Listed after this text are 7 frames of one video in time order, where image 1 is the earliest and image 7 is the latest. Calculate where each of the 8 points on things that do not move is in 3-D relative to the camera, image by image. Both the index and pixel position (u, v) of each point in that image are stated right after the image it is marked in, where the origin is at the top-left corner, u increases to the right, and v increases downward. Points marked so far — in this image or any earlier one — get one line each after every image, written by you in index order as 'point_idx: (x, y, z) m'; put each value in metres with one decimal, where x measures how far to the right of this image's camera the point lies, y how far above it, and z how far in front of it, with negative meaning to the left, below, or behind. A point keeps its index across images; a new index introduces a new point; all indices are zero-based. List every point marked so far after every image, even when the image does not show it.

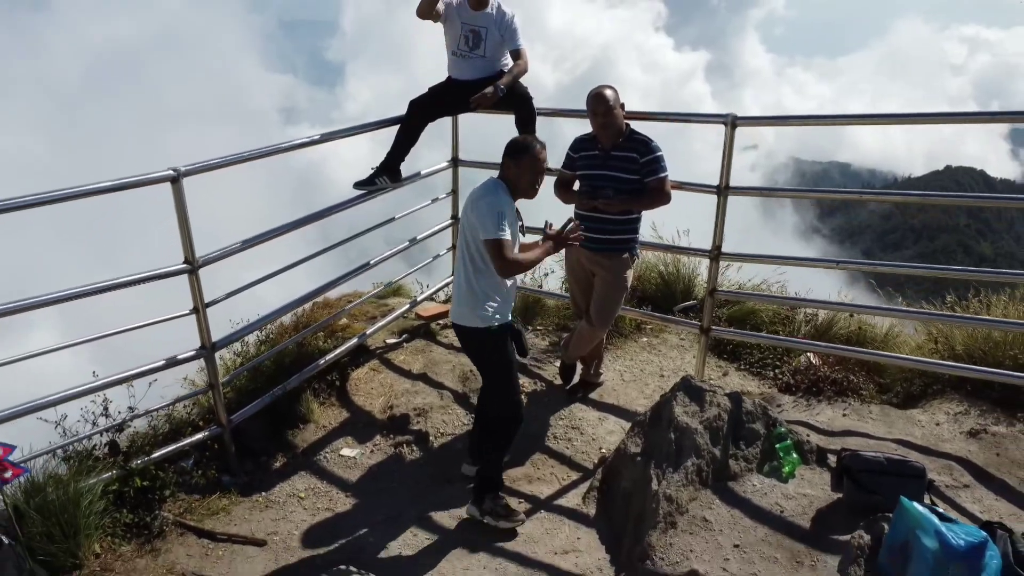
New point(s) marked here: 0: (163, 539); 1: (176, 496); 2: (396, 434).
0: (-2.9, -2.1, +4.9) m
1: (-3.0, -1.8, +5.2) m
2: (-1.2, -1.5, +6.1) m
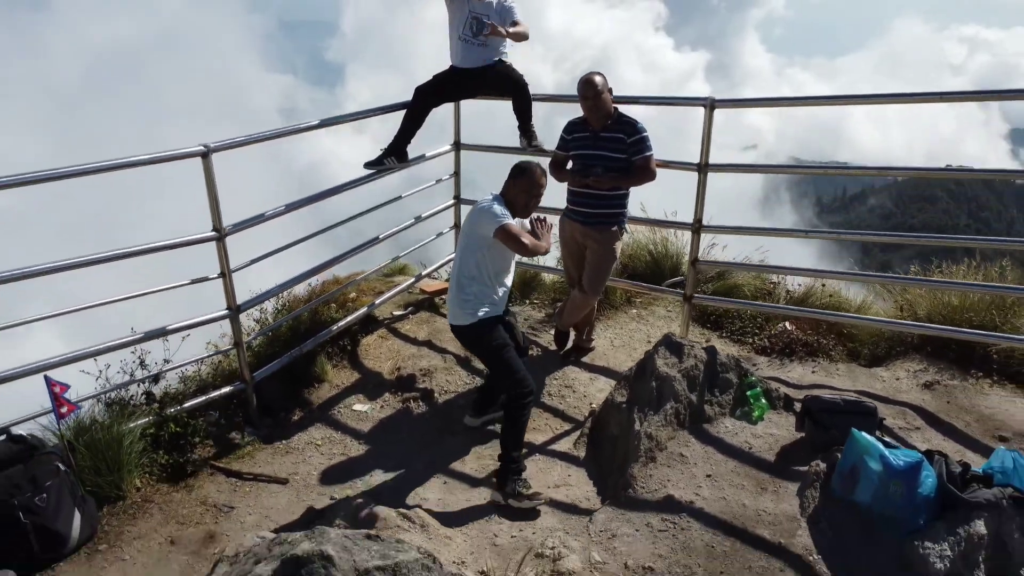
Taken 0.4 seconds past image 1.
0: (-3.0, -1.8, +5.5) m
1: (-3.0, -1.5, +5.7) m
2: (-1.2, -1.2, +6.6) m
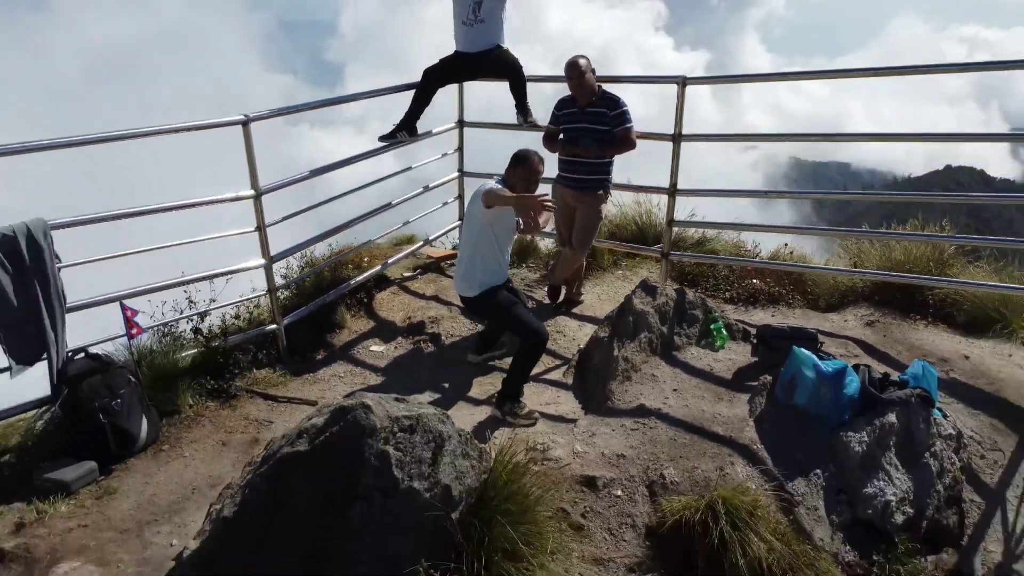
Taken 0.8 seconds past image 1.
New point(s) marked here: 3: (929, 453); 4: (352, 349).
0: (-3.0, -1.2, +6.4) m
1: (-3.0, -0.9, +6.6) m
2: (-1.3, -0.6, +7.5) m
3: (+3.5, -1.4, +5.0) m
4: (-2.0, -0.8, +7.3) m
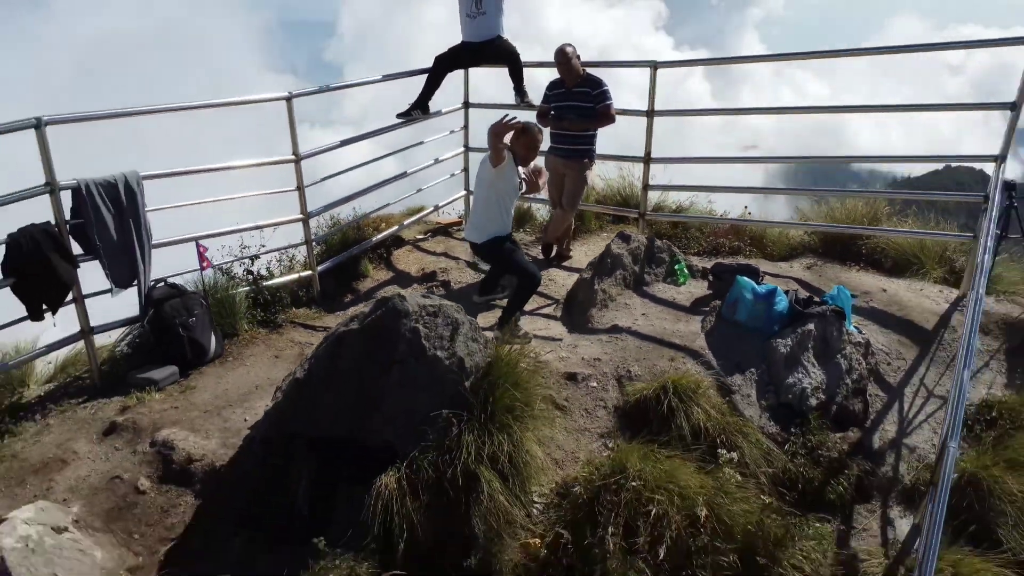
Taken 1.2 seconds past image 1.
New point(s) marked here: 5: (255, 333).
0: (-3.0, -0.5, +7.7) m
1: (-3.1, -0.3, +8.0) m
2: (-1.3, +0.1, +8.9) m
3: (+3.5, -0.7, +6.3) m
4: (-2.0, -0.1, +8.6) m
5: (-3.3, -0.6, +7.5) m
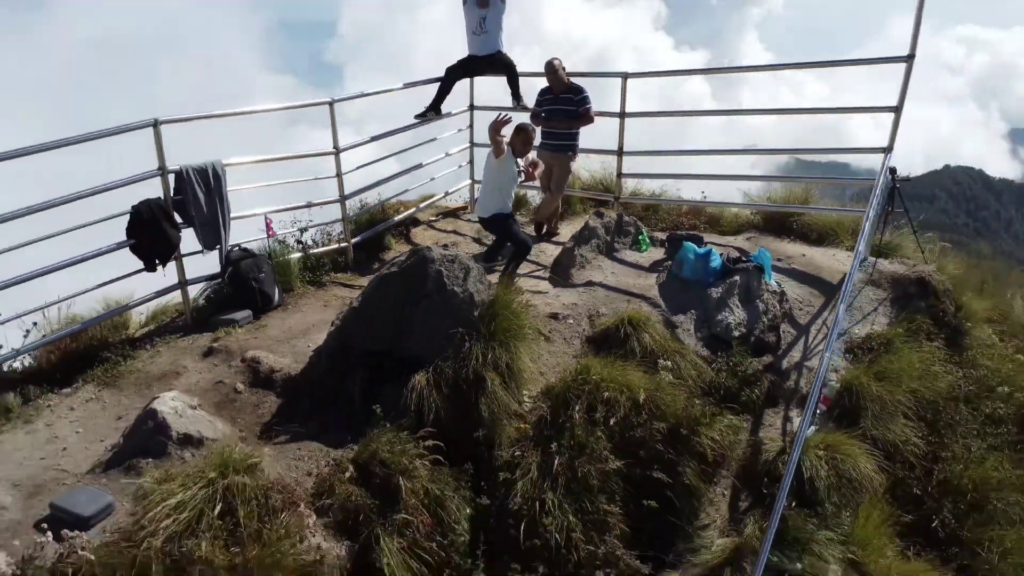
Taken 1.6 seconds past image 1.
0: (-3.0, 0.0, +9.7) m
1: (-3.1, +0.3, +9.9) m
2: (-1.3, +0.6, +10.8) m
3: (+3.5, -0.2, +8.2) m
4: (-2.1, +0.5, +10.6) m
5: (-3.3, 0.0, +9.4) m
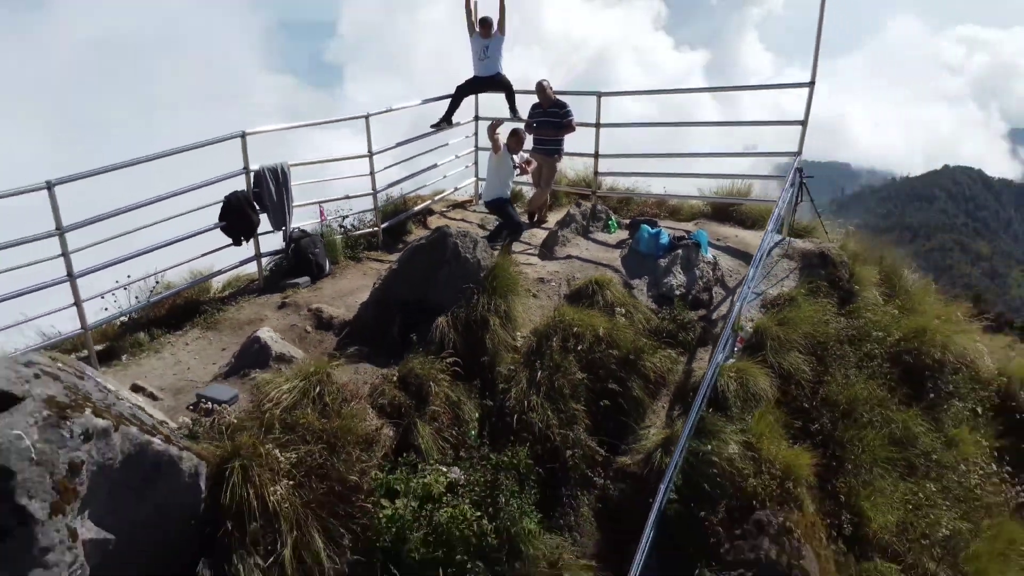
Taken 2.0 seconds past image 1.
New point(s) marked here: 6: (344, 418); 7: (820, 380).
0: (-3.1, +0.6, +12.3) m
1: (-3.2, +0.8, +12.6) m
2: (-1.4, +1.2, +13.4) m
3: (+3.4, +0.4, +10.9) m
4: (-2.1, +1.0, +13.2) m
5: (-3.4, +0.5, +12.1) m
6: (-2.3, -1.7, +7.9) m
7: (+5.2, -1.6, +10.0) m
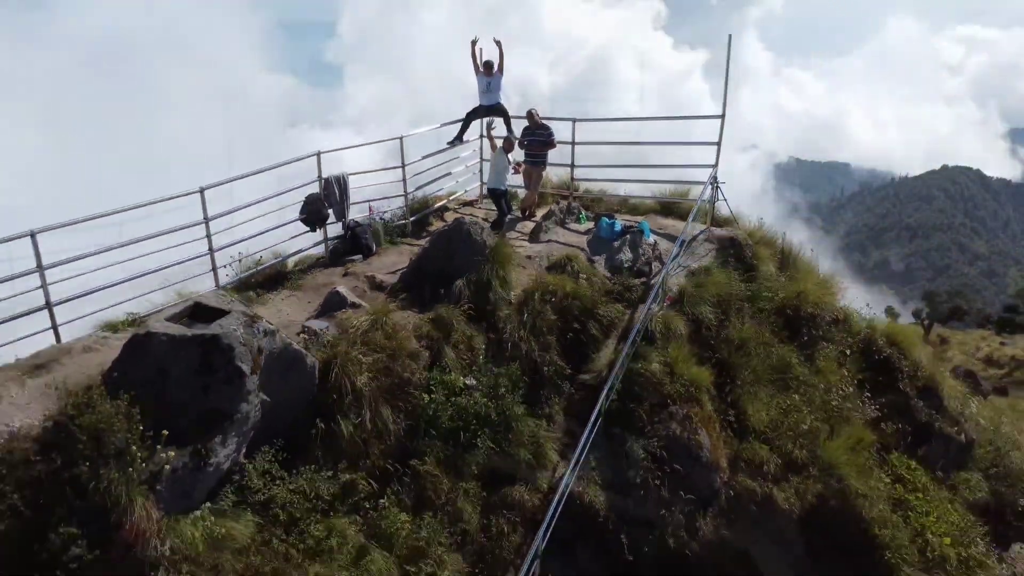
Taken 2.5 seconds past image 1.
0: (-3.2, +1.2, +16.6) m
1: (-3.3, +1.5, +16.9) m
2: (-1.5, +1.8, +17.8) m
3: (+3.3, +1.0, +15.2) m
4: (-2.2, +1.7, +17.6) m
5: (-3.5, +1.2, +16.4) m
6: (-2.4, -1.1, +12.2) m
7: (+5.1, -0.9, +14.3) m
